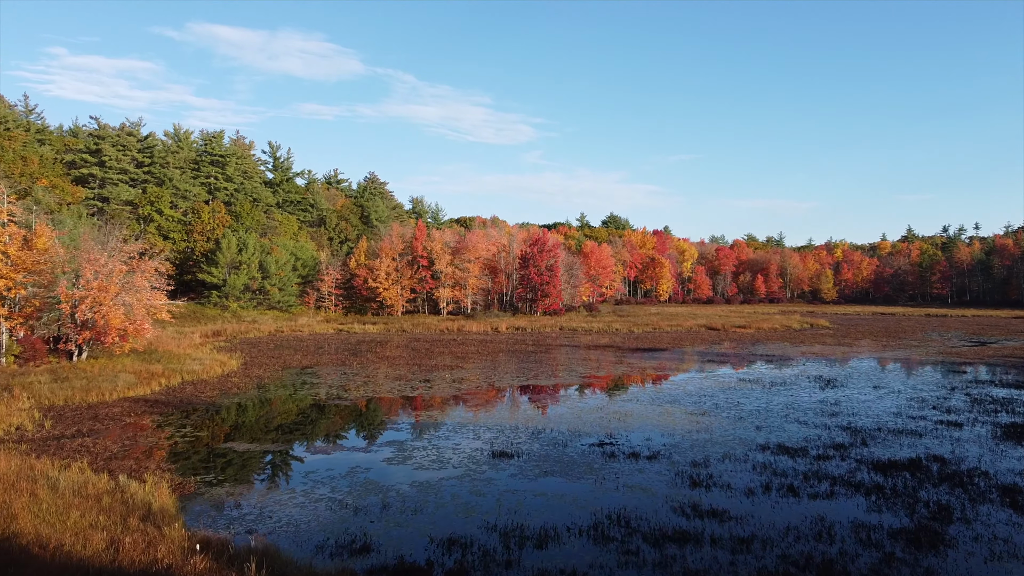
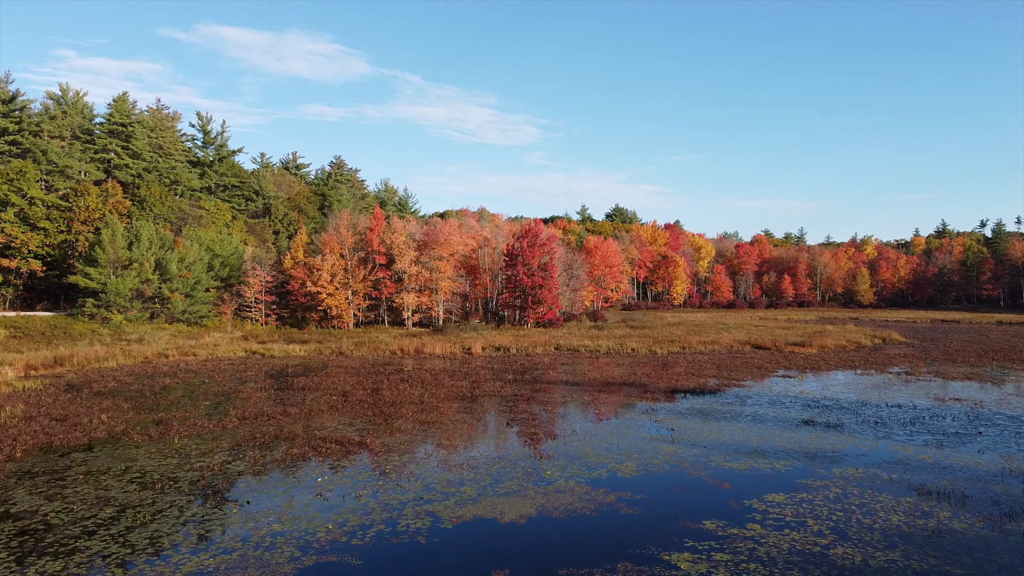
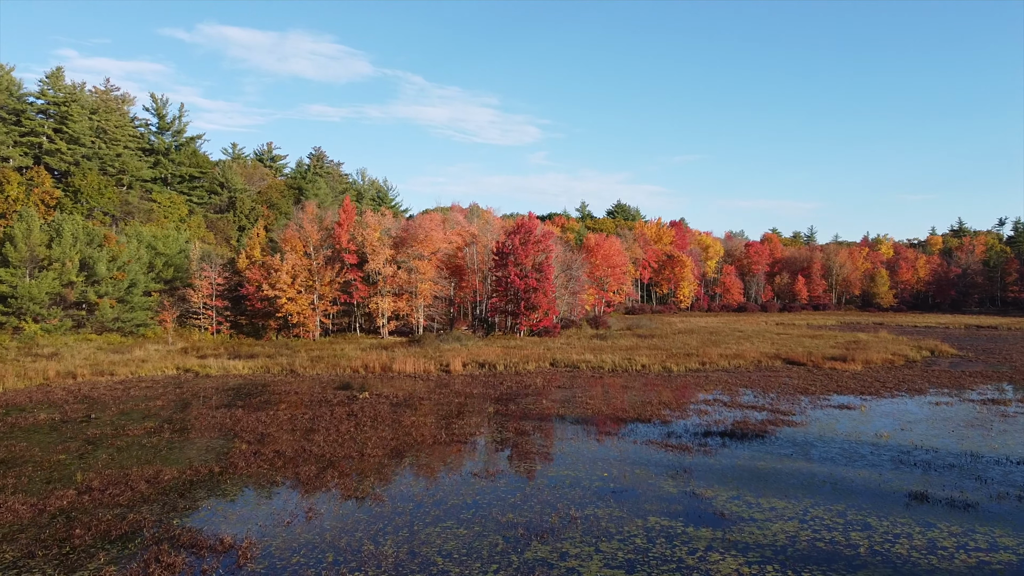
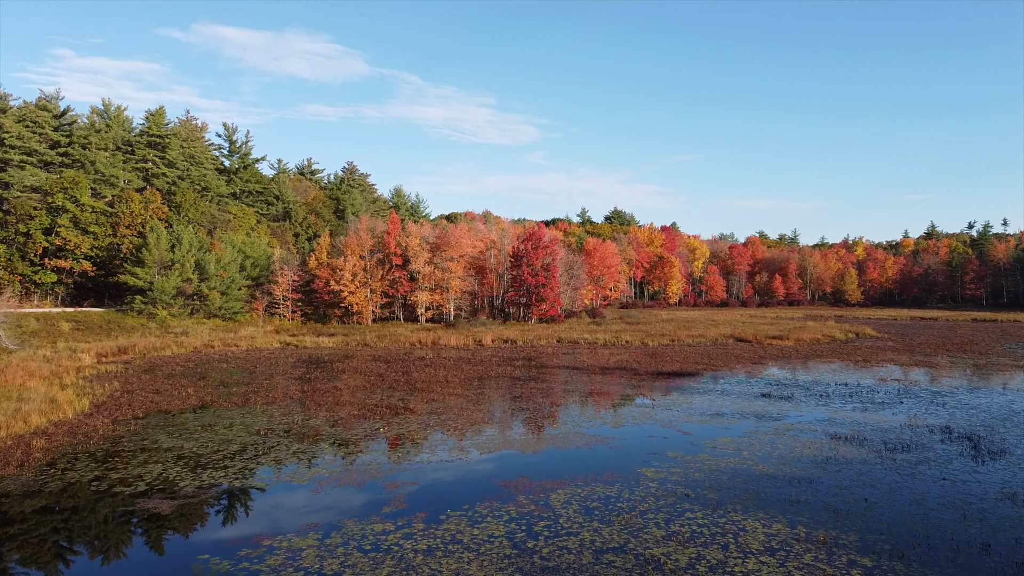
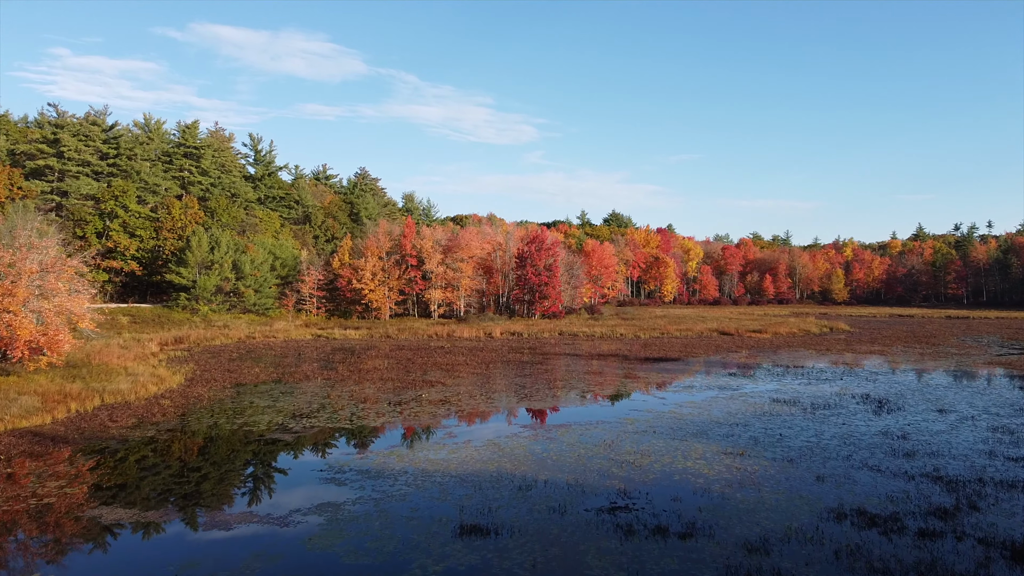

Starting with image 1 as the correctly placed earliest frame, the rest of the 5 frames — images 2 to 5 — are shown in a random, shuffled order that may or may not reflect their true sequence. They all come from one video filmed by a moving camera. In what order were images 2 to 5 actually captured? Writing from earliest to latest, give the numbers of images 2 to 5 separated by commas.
5, 4, 2, 3
